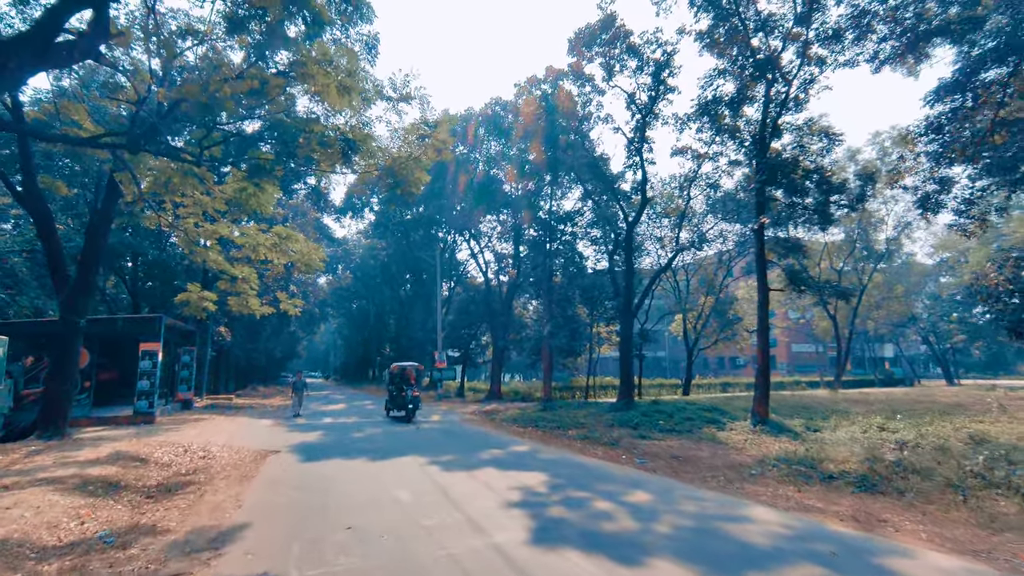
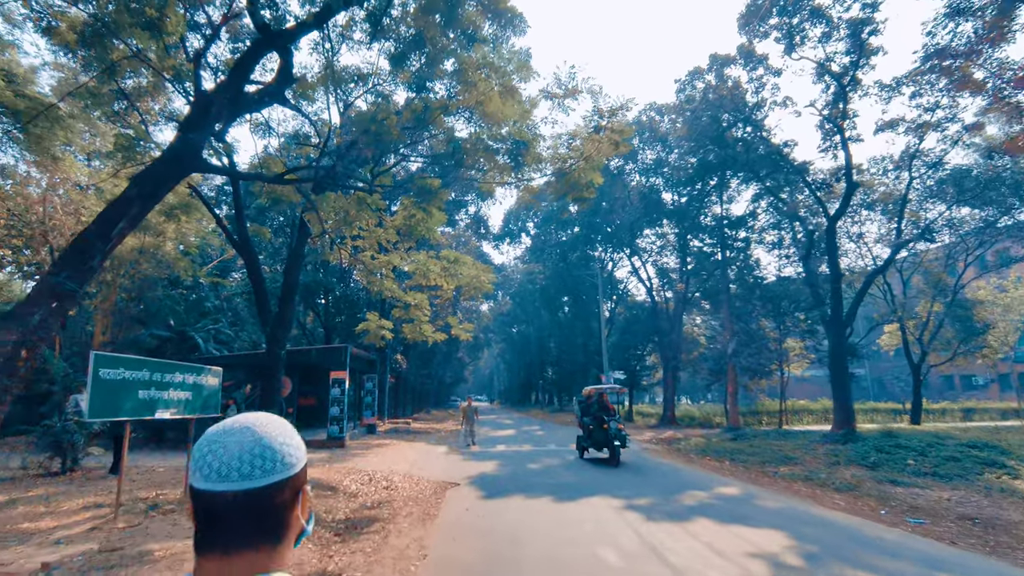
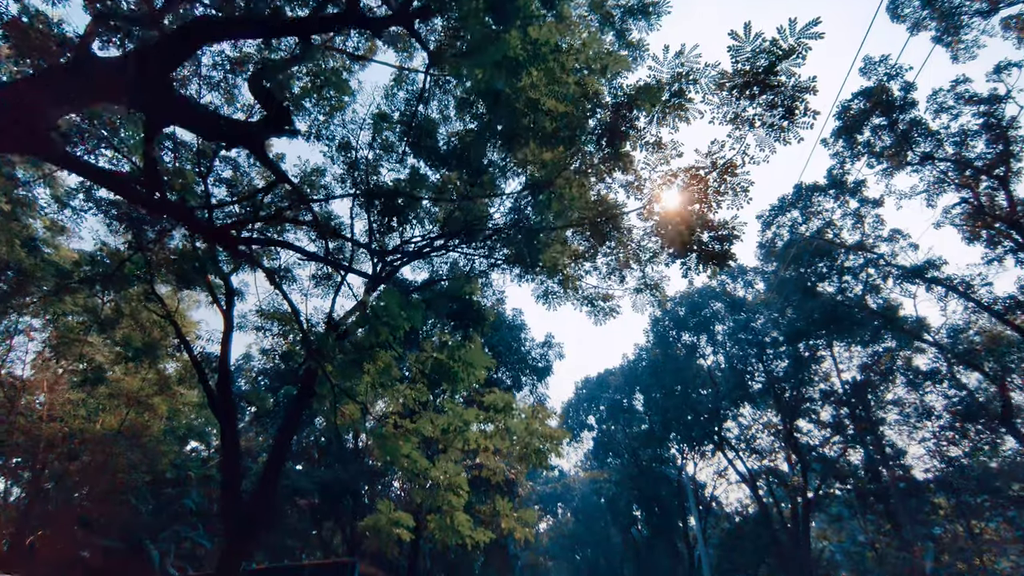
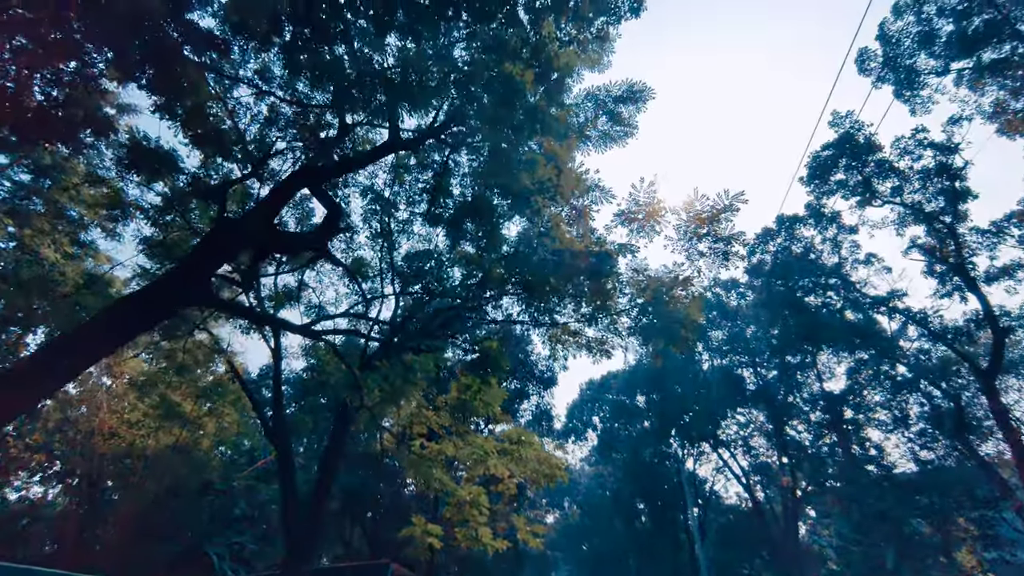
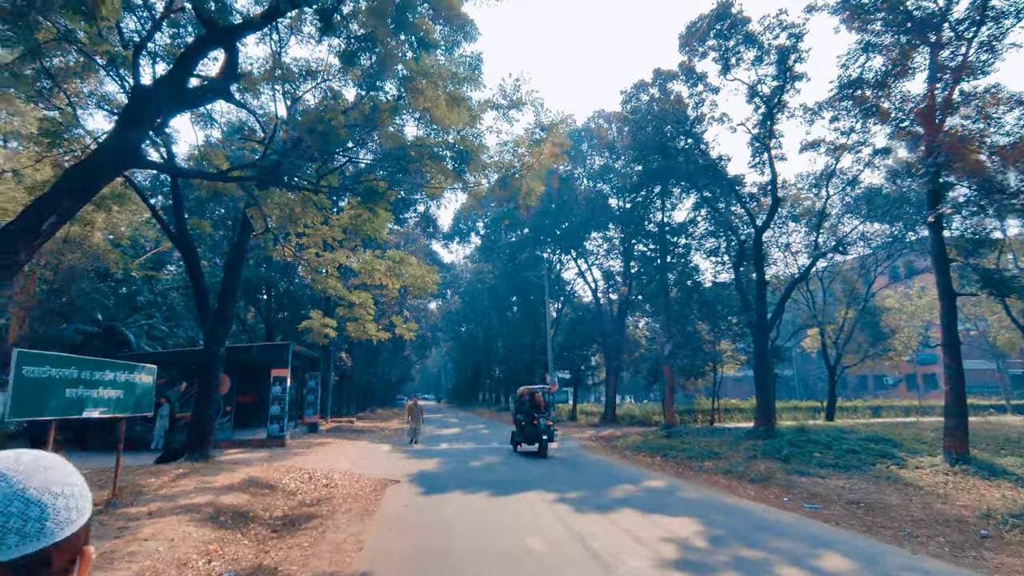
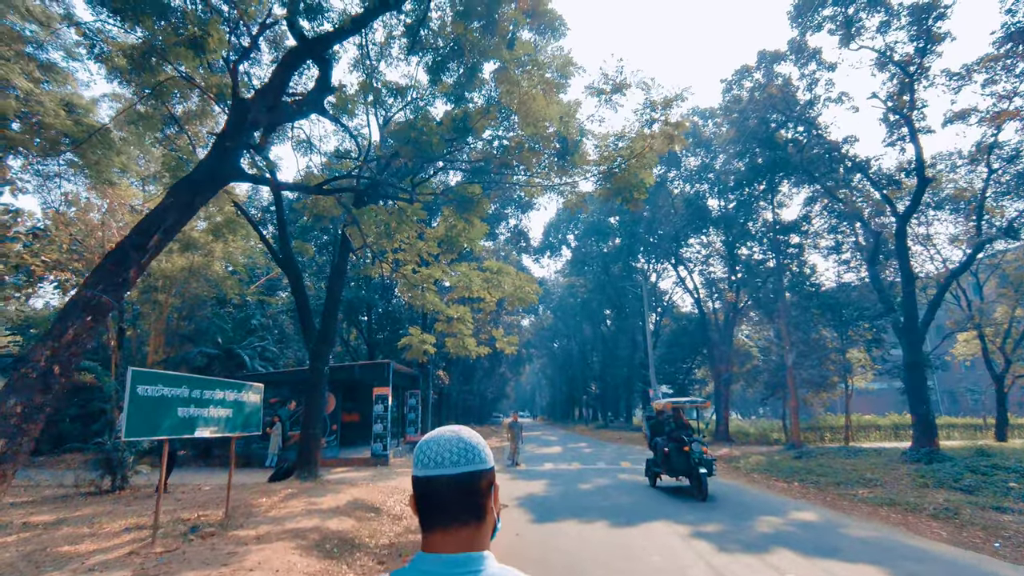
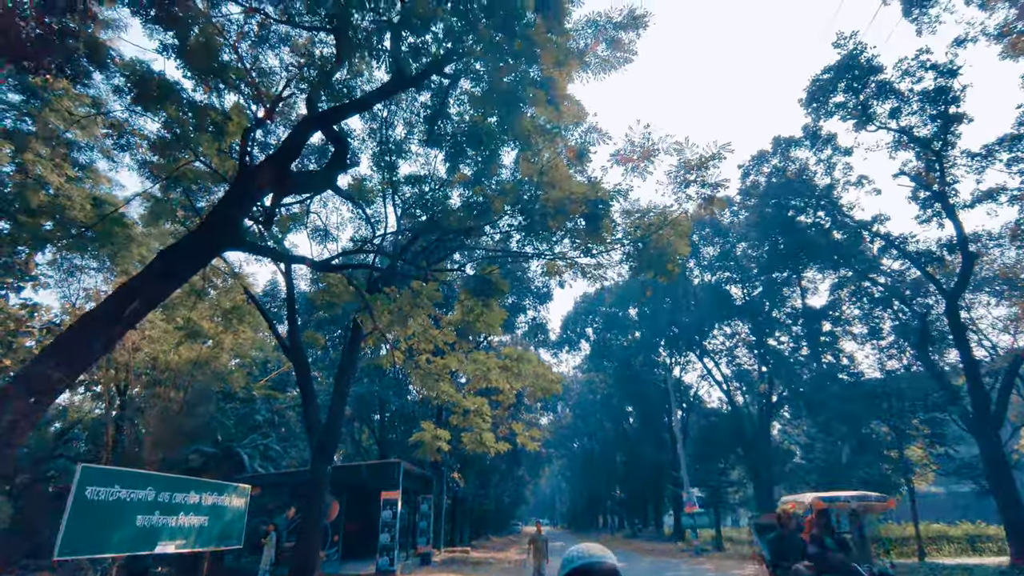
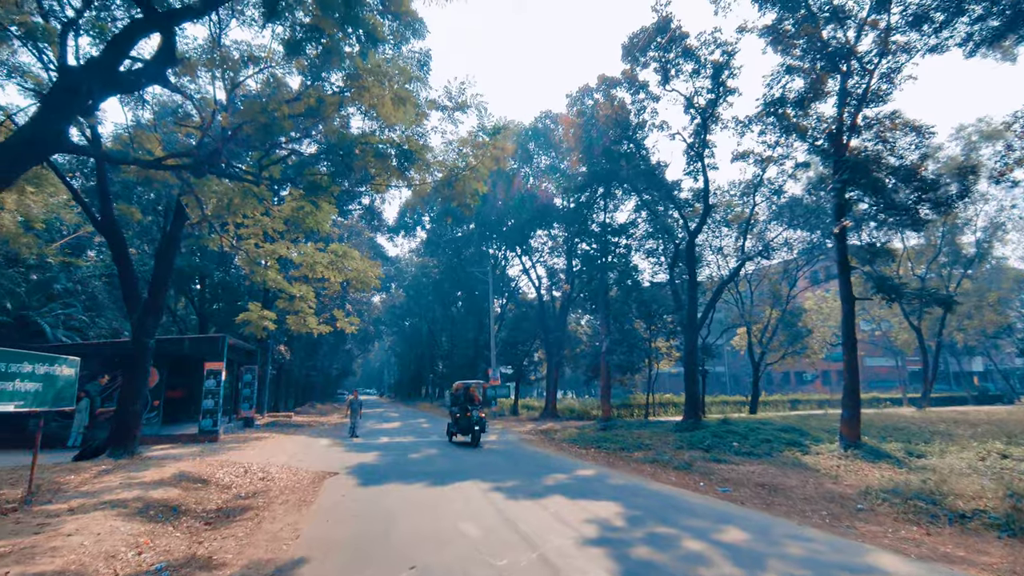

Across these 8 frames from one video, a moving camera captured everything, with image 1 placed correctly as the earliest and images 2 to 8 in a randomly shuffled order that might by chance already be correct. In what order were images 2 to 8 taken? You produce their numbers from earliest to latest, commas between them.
8, 5, 2, 6, 7, 4, 3
